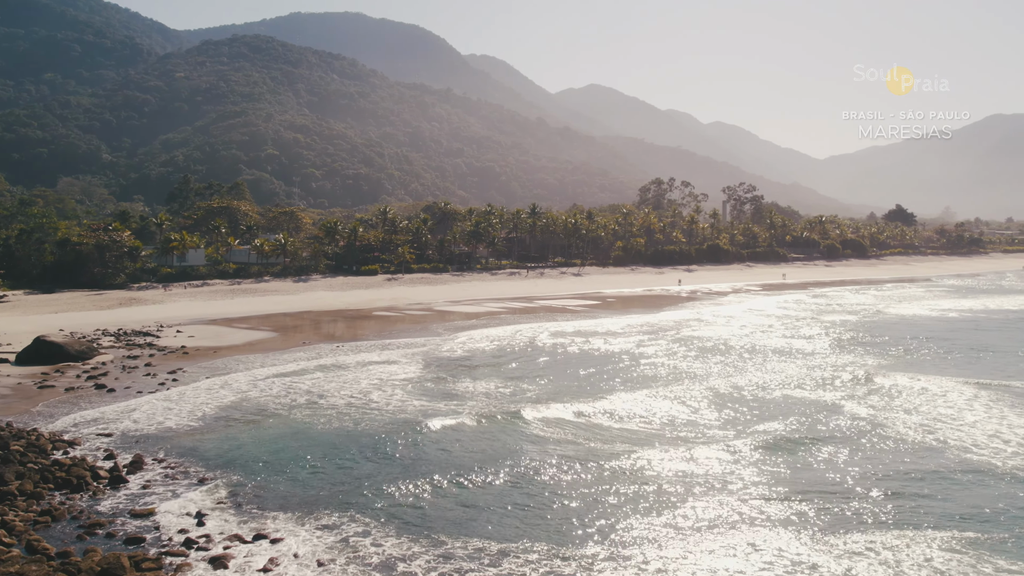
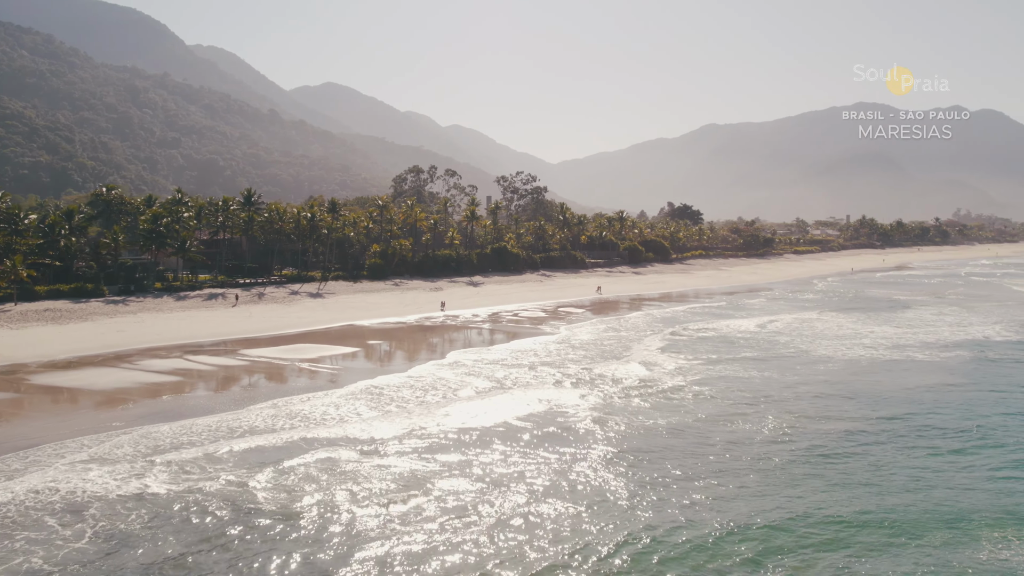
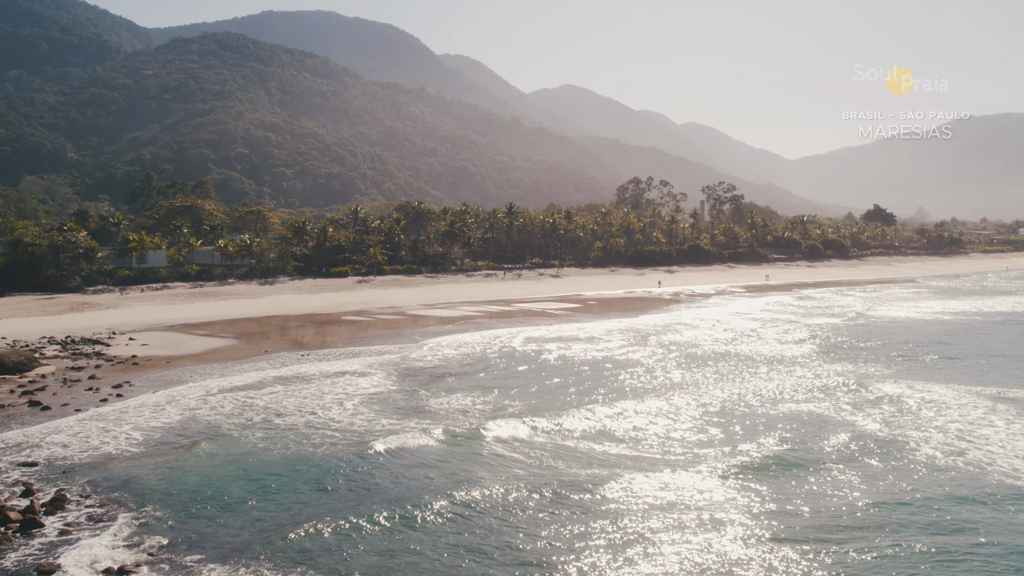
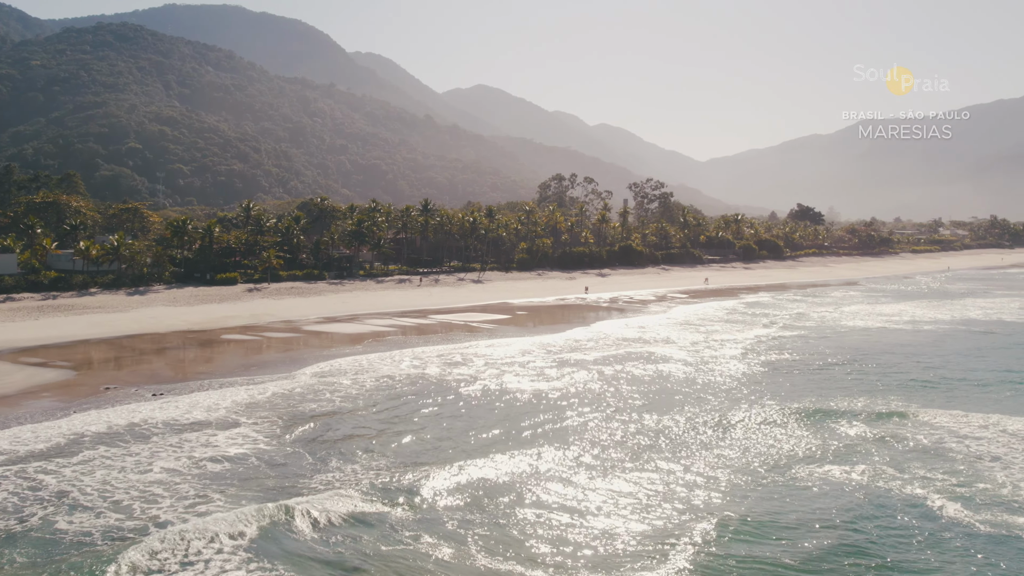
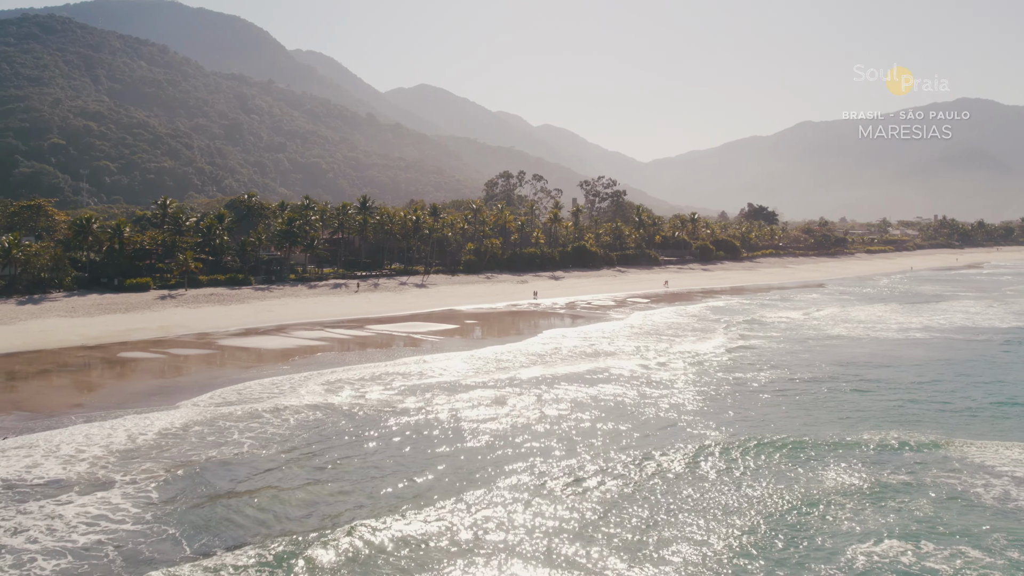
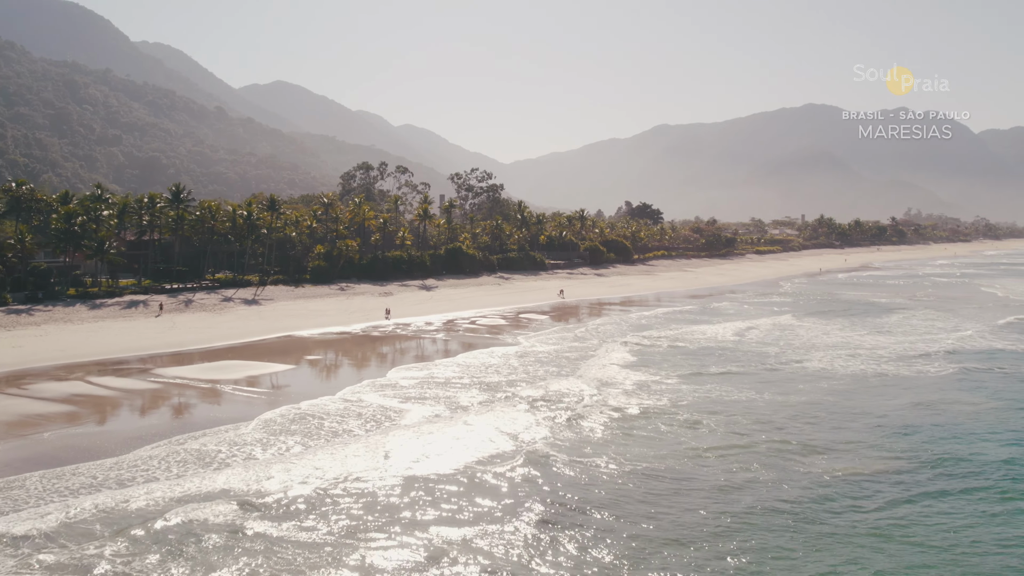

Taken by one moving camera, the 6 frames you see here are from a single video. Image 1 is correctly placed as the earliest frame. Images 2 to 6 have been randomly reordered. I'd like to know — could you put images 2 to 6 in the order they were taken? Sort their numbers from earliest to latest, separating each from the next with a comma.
3, 4, 5, 2, 6
